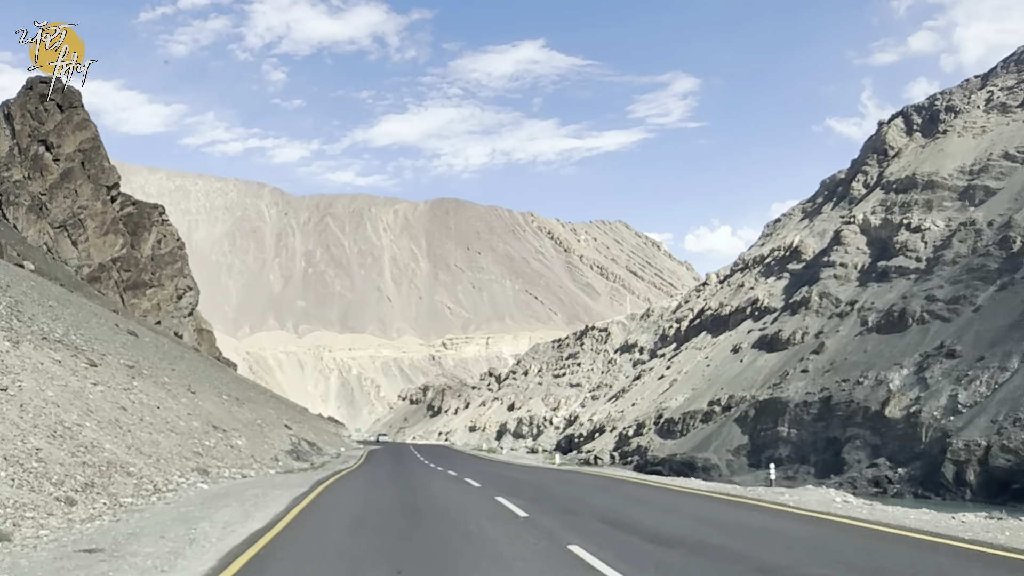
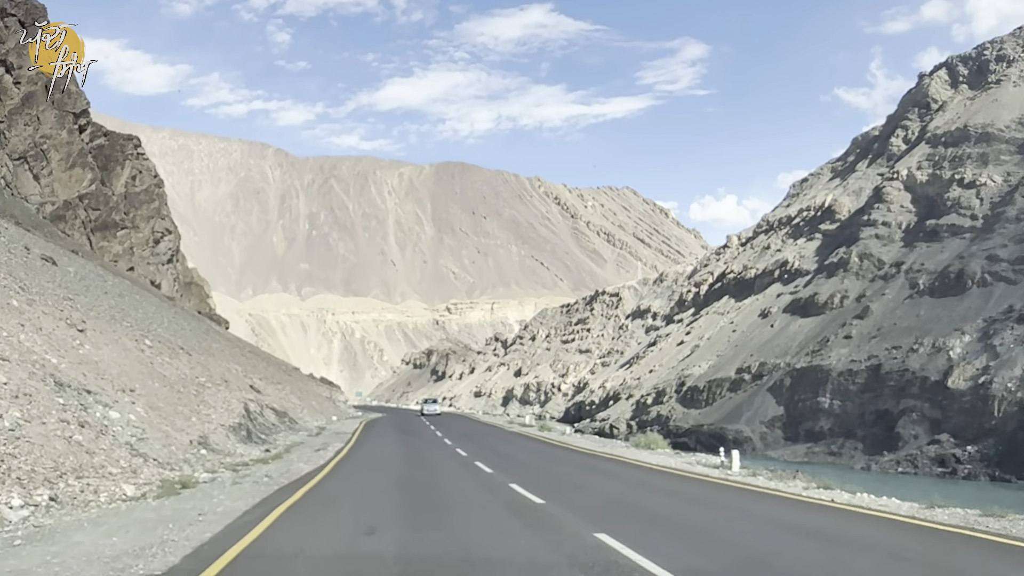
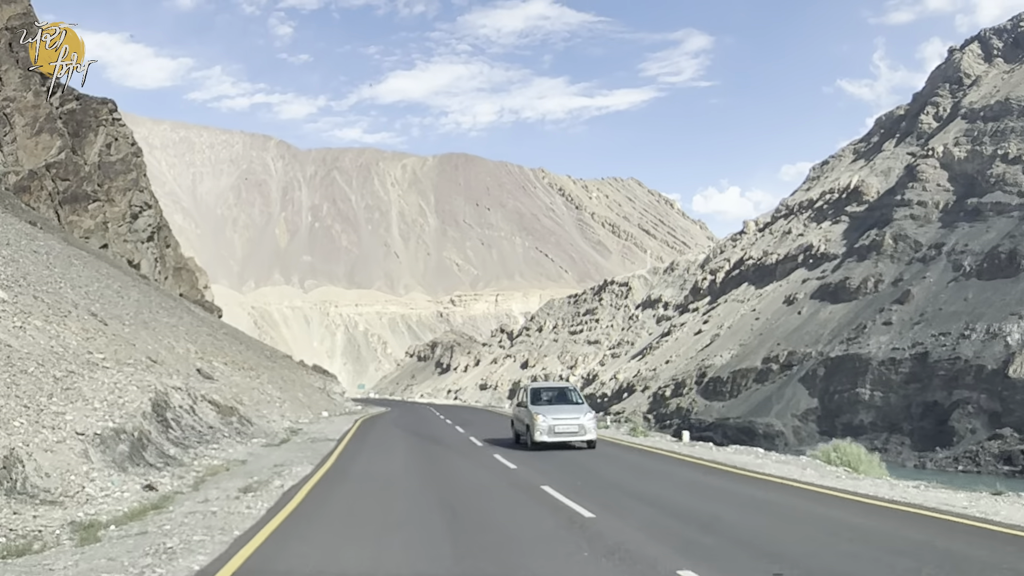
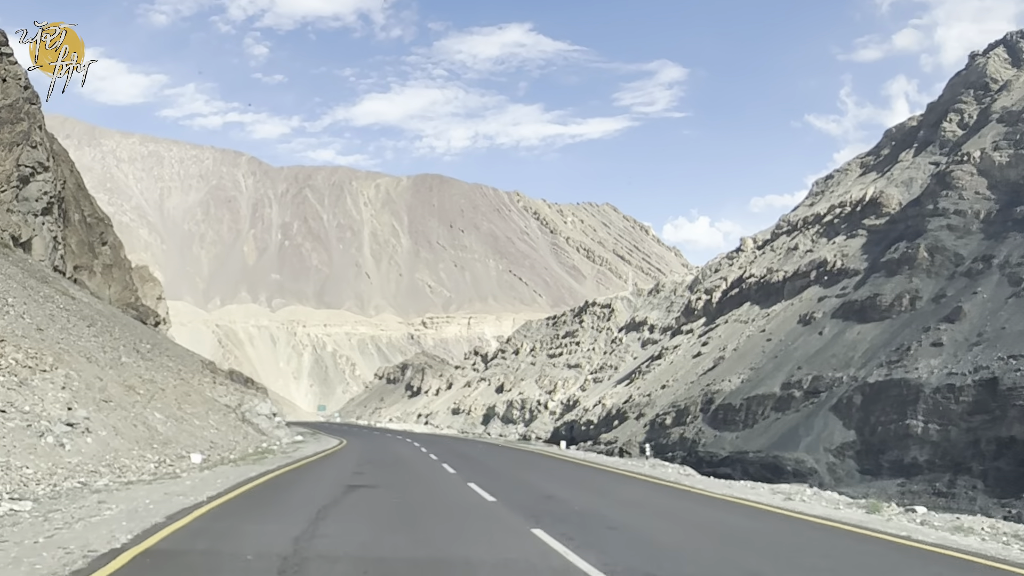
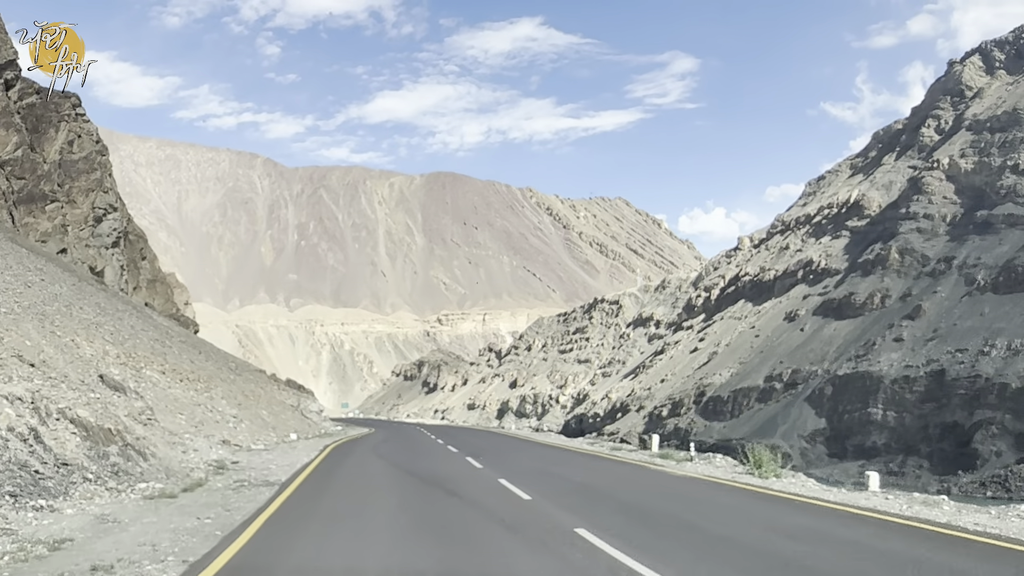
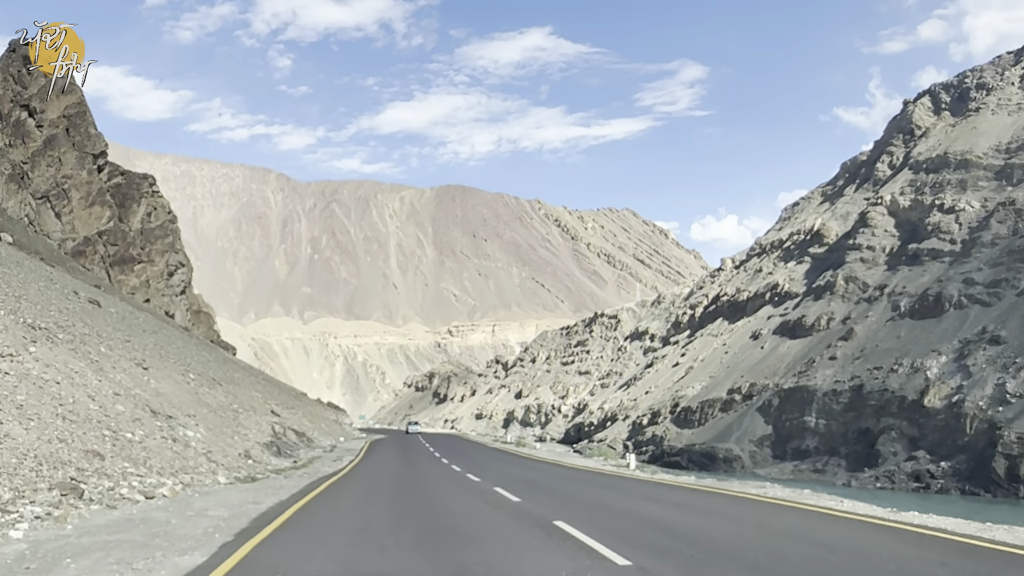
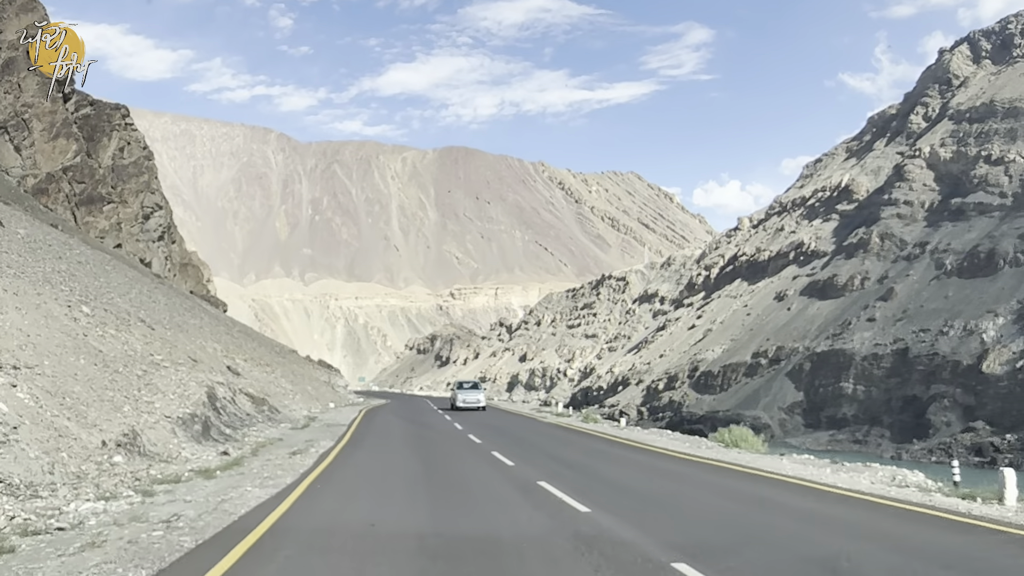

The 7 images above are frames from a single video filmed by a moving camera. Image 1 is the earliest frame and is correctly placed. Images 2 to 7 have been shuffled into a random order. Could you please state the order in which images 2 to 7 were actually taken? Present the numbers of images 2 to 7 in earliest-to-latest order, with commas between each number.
6, 2, 7, 3, 5, 4
